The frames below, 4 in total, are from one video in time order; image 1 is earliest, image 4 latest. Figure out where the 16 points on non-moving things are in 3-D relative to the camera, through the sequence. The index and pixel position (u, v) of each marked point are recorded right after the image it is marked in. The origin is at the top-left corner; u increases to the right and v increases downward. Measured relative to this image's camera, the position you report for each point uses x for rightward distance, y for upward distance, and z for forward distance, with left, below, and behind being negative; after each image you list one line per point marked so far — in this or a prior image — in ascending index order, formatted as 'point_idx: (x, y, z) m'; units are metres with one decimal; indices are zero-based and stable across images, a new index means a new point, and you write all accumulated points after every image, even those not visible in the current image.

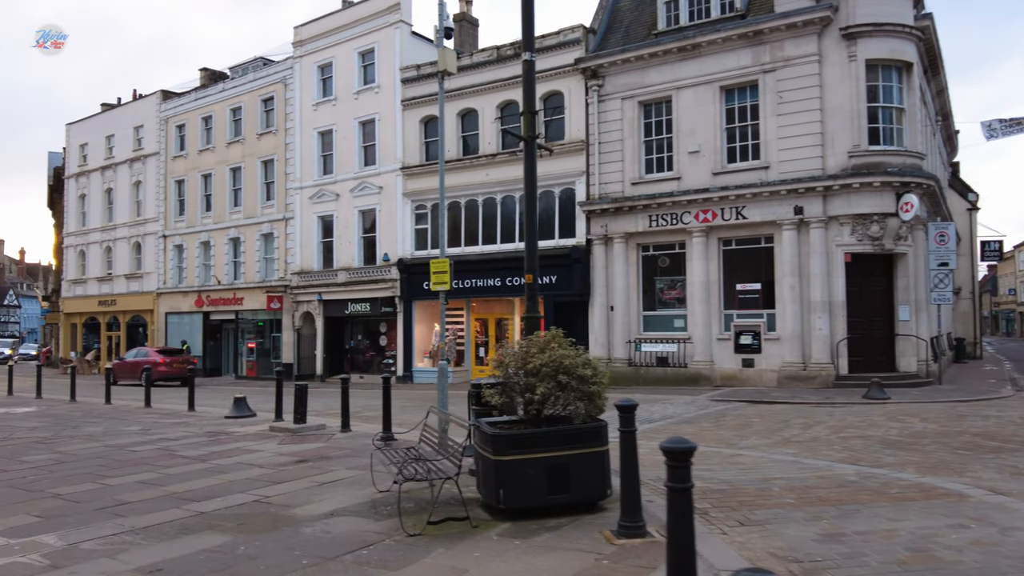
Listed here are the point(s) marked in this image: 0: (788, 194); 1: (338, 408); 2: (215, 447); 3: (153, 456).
0: (+6.3, +2.2, +20.0) m
1: (-3.0, -2.1, +15.2) m
2: (-3.6, -2.0, +10.7) m
3: (-4.2, -2.0, +10.2) m
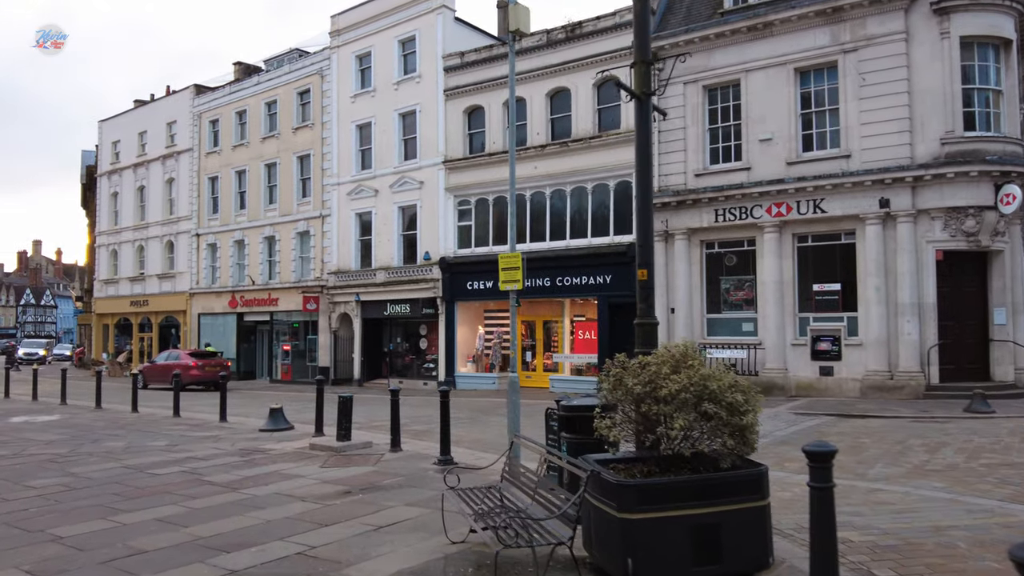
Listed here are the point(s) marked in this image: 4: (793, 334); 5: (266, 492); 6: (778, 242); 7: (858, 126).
0: (+7.5, +2.2, +18.1) m
1: (-2.0, -2.1, +13.7) m
2: (-2.8, -1.9, +9.2) m
3: (-3.4, -2.0, +8.8) m
4: (+6.2, -1.0, +19.3) m
5: (-2.3, -1.9, +8.0) m
6: (+5.9, +1.0, +19.3) m
7: (+7.4, +3.5, +18.6) m
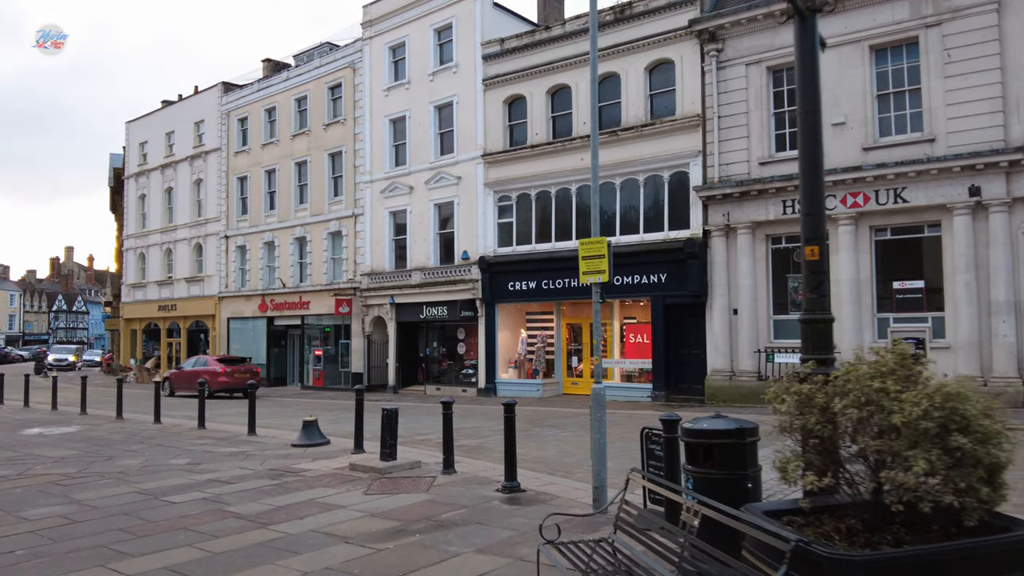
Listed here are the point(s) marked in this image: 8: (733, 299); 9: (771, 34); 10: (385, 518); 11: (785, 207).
0: (+8.5, +2.2, +16.4) m
1: (-1.1, -2.1, +12.2) m
2: (-2.1, -1.9, +7.8) m
3: (-2.7, -1.9, +7.4) m
4: (+7.3, -1.0, +17.6) m
5: (-1.6, -1.8, +6.6) m
6: (+6.9, +1.1, +17.6) m
7: (+8.4, +3.5, +16.9) m
8: (+4.9, -0.2, +19.1) m
9: (+5.6, +5.5, +19.0) m
10: (-1.0, -1.8, +6.8) m
11: (+5.8, +1.7, +18.4) m
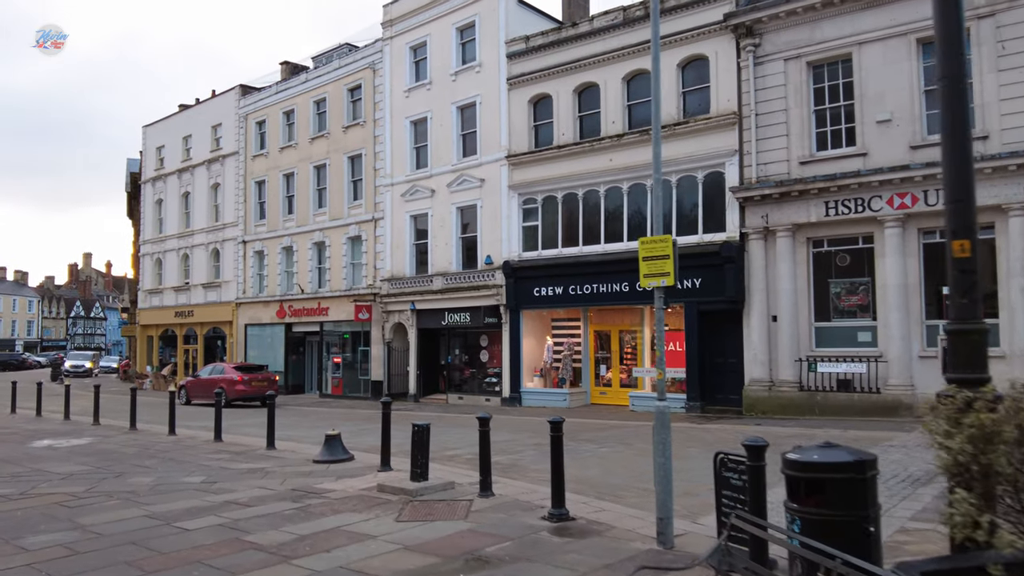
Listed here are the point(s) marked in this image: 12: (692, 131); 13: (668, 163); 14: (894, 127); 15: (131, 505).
0: (+9.0, +2.1, +15.5) m
1: (-0.7, -2.2, +11.5) m
2: (-1.7, -1.9, +7.0) m
3: (-2.3, -2.0, +6.6) m
4: (+7.8, -1.1, +16.6) m
5: (-1.2, -1.9, +5.8) m
6: (+7.5, +1.0, +16.7) m
7: (+8.9, +3.4, +16.0) m
8: (+5.5, -0.4, +18.2) m
9: (+6.2, +5.4, +18.1) m
10: (-0.6, -1.8, +6.1) m
11: (+6.4, +1.6, +17.5) m
12: (+4.0, +3.5, +19.4) m
13: (+3.6, +2.9, +19.9) m
14: (+7.5, +3.2, +17.1) m
15: (-3.7, -2.1, +8.4) m
